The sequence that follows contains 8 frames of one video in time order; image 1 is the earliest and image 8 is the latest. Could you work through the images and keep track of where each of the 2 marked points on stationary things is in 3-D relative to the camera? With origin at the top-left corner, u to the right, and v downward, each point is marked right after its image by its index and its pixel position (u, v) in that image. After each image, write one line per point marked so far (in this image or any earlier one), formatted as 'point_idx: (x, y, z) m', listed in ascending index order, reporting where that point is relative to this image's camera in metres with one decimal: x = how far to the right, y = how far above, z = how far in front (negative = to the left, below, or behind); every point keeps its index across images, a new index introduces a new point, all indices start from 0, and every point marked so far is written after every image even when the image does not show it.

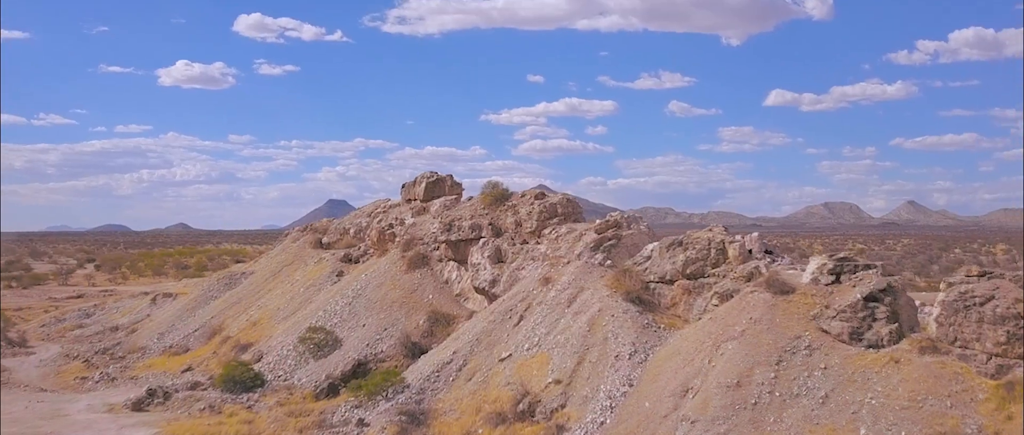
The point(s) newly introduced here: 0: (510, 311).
0: (-0.1, -1.7, +10.7) m
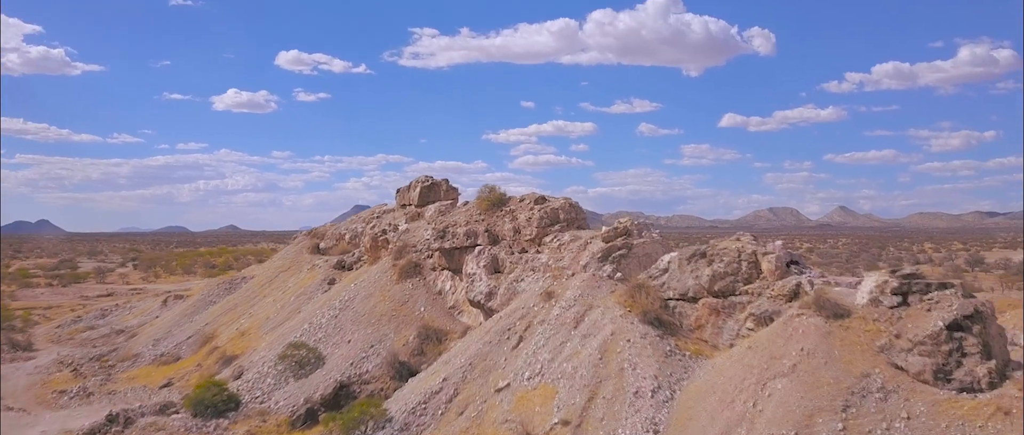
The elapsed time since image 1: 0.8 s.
0: (-0.1, -1.7, +9.3) m
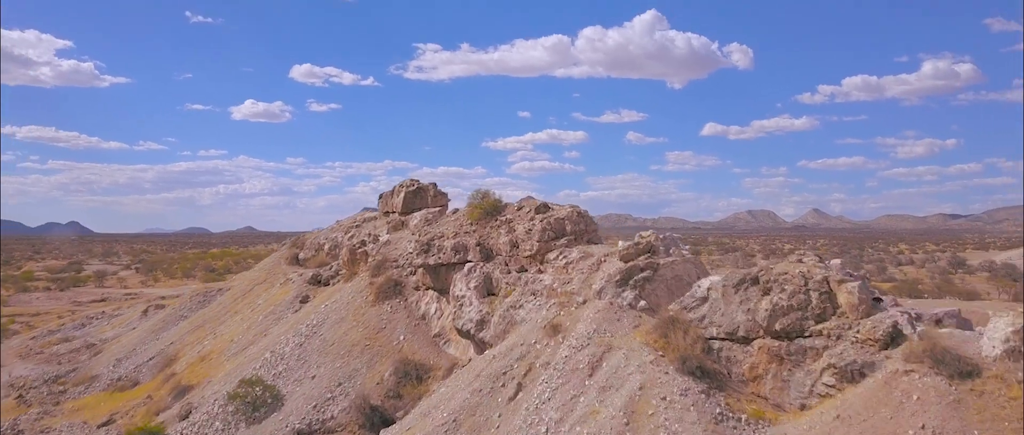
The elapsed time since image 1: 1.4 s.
0: (-0.1, -1.9, +7.4) m
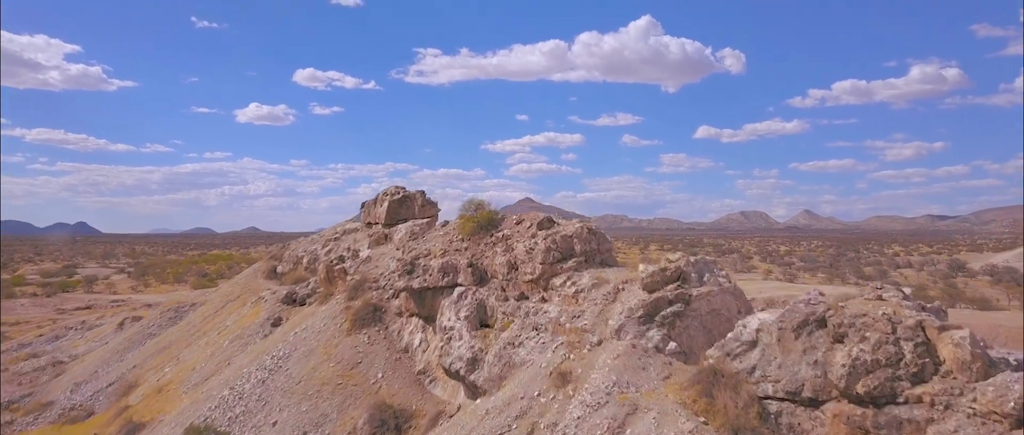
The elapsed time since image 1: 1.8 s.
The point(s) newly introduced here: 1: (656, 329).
0: (-0.1, -2.1, +6.1) m
1: (+1.5, -1.1, +6.8) m
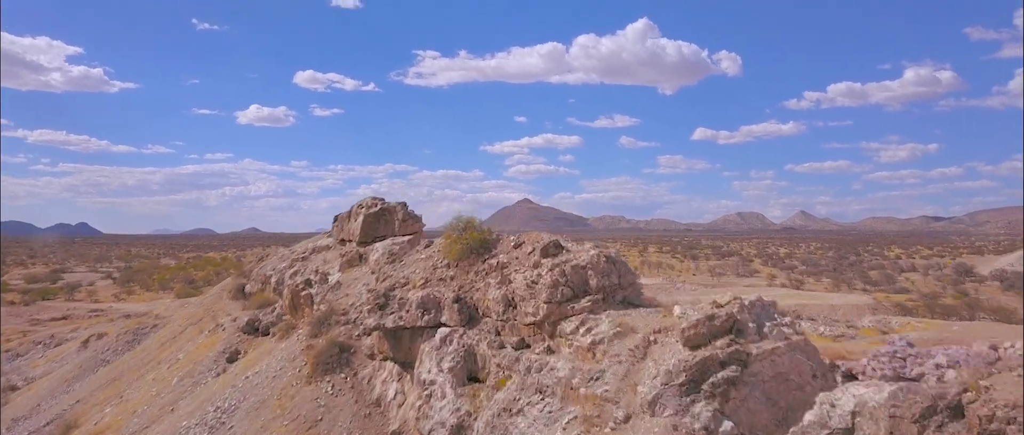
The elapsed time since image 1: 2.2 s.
0: (-0.1, -2.3, +4.5) m
1: (+1.5, -1.4, +5.3) m
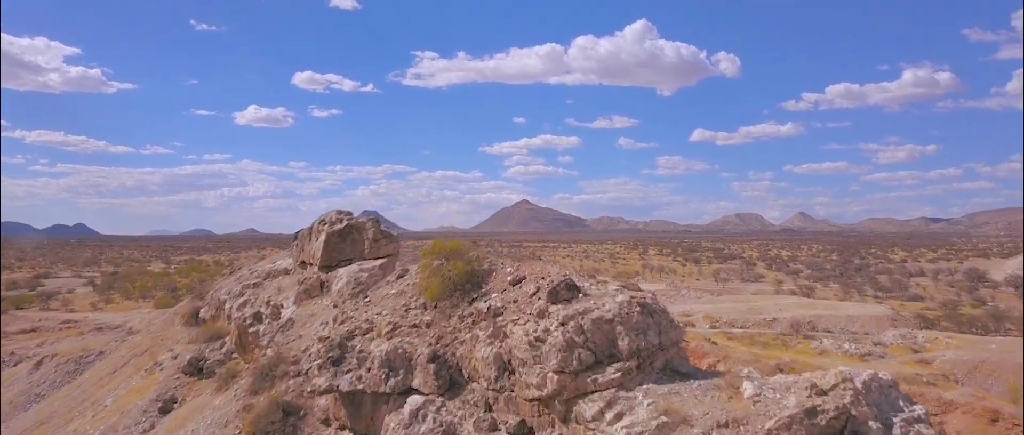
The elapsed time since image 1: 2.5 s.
0: (-0.2, -2.5, +2.8) m
1: (+1.4, -1.6, +3.6) m
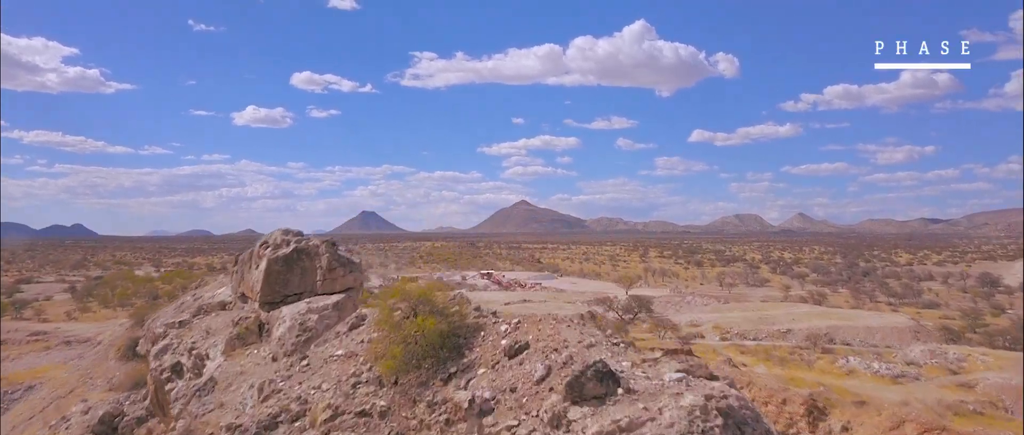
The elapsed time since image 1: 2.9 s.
0: (-0.2, -2.7, +1.1) m
1: (+1.4, -1.8, +1.9) m
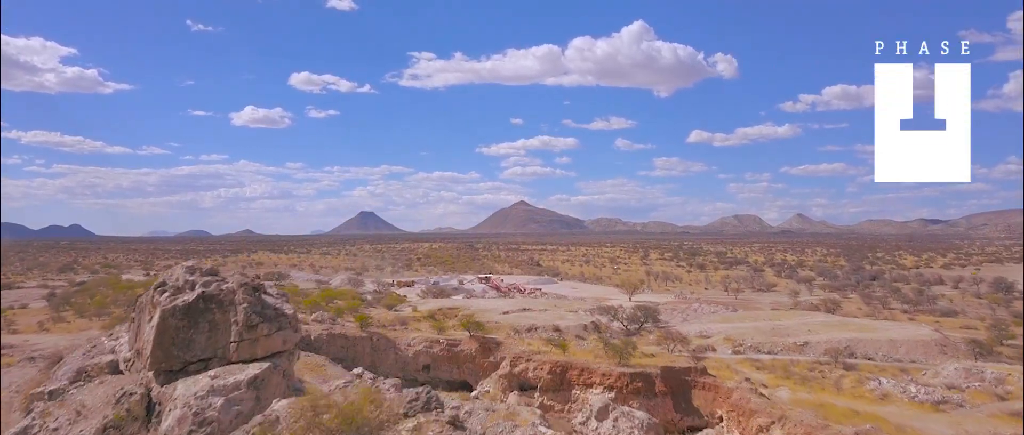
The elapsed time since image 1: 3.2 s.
0: (-0.2, -2.9, -0.6) m
1: (+1.4, -2.0, +0.2) m
